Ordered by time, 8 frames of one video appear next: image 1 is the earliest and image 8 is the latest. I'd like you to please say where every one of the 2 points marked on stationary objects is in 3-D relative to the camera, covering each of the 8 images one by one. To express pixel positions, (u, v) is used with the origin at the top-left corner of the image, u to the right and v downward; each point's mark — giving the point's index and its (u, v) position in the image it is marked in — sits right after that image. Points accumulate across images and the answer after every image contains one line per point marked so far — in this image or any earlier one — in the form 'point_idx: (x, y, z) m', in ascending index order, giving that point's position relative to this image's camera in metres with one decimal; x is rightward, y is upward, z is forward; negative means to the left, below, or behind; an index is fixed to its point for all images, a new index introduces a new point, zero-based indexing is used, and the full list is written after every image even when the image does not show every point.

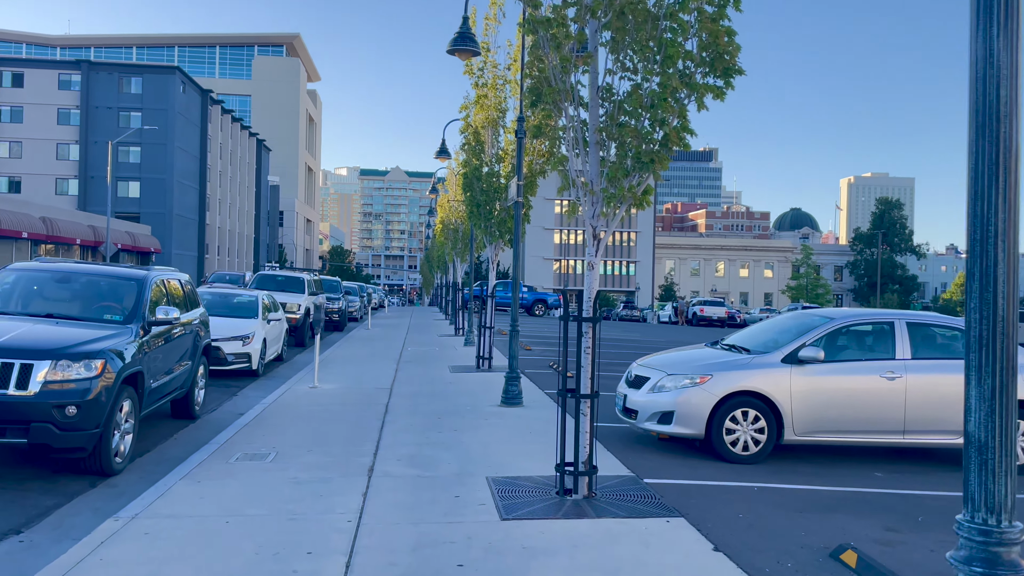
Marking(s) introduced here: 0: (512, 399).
0: (0.0, -1.5, +11.3) m
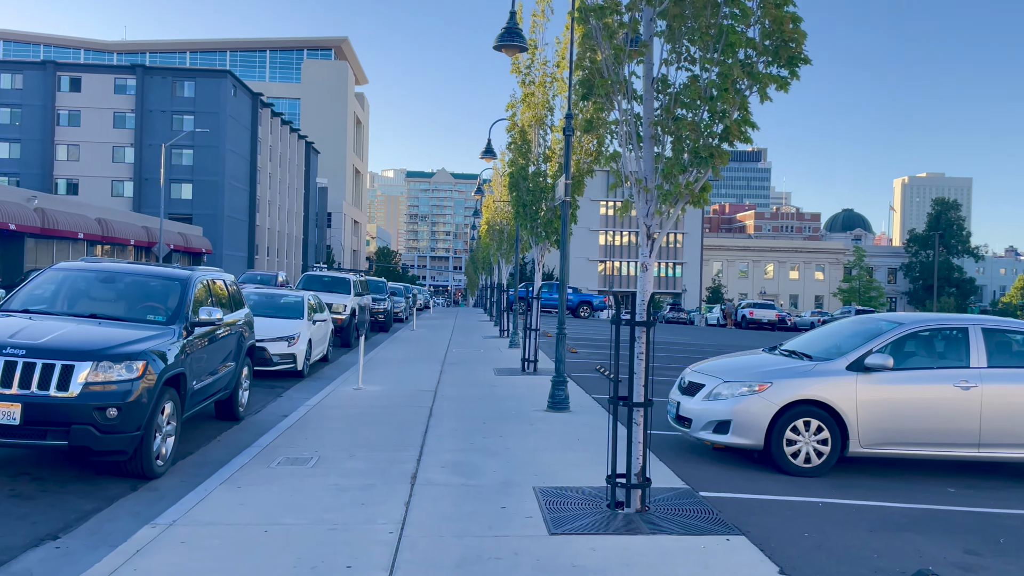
0: (+0.6, -1.6, +11.0) m
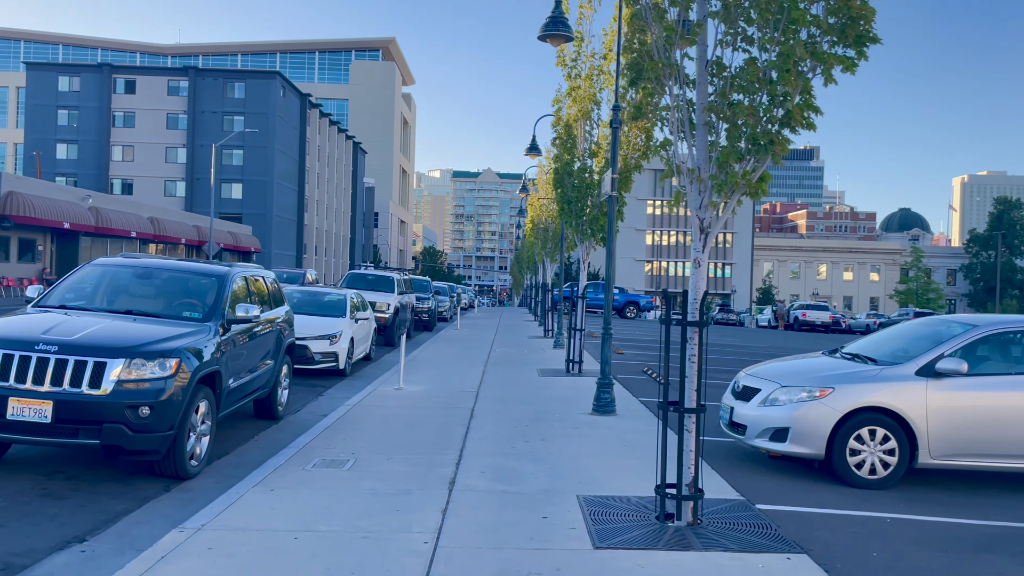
0: (+1.2, -1.5, +10.6) m
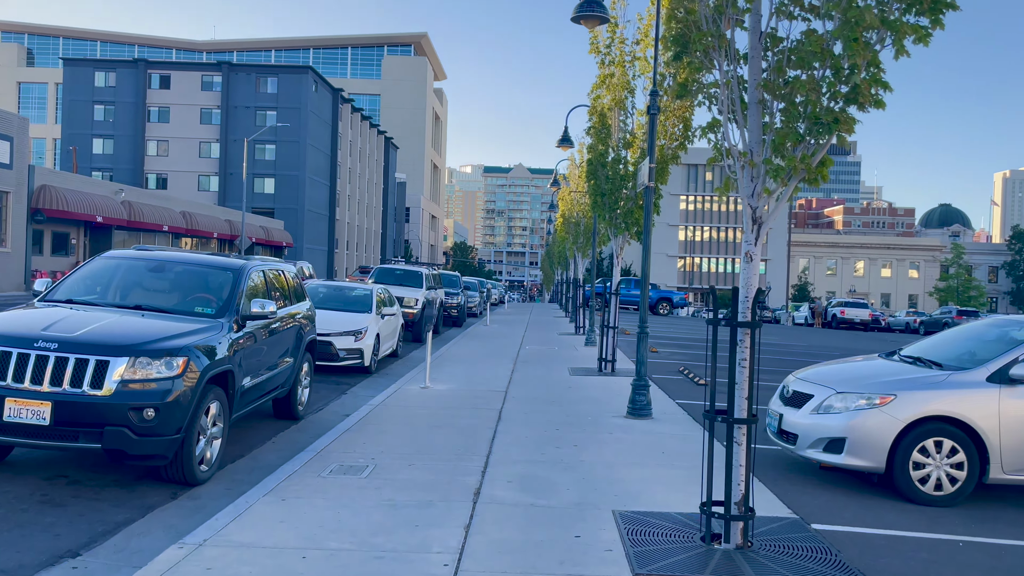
0: (+1.6, -1.5, +10.0) m
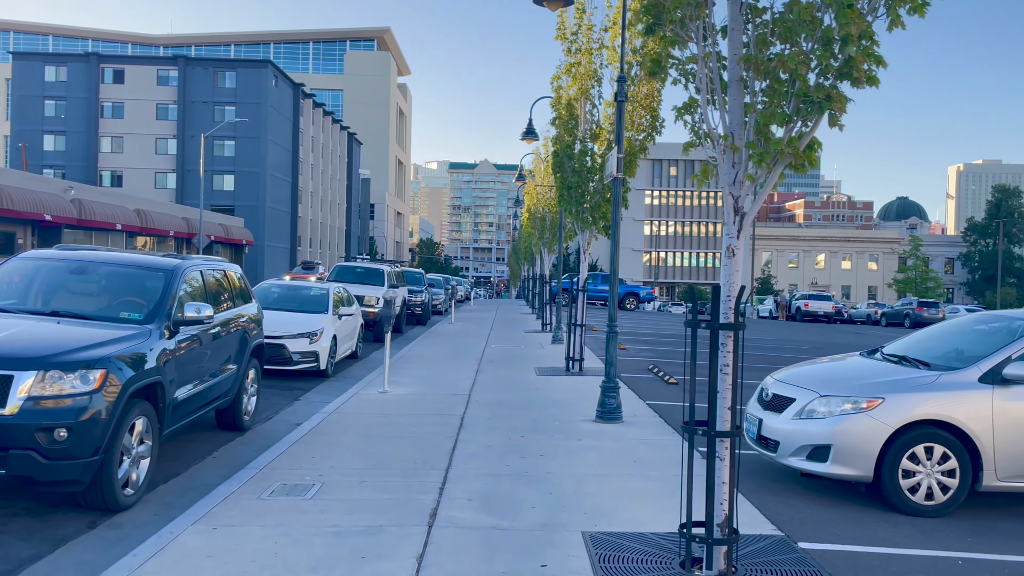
0: (+1.1, -1.5, +9.5) m
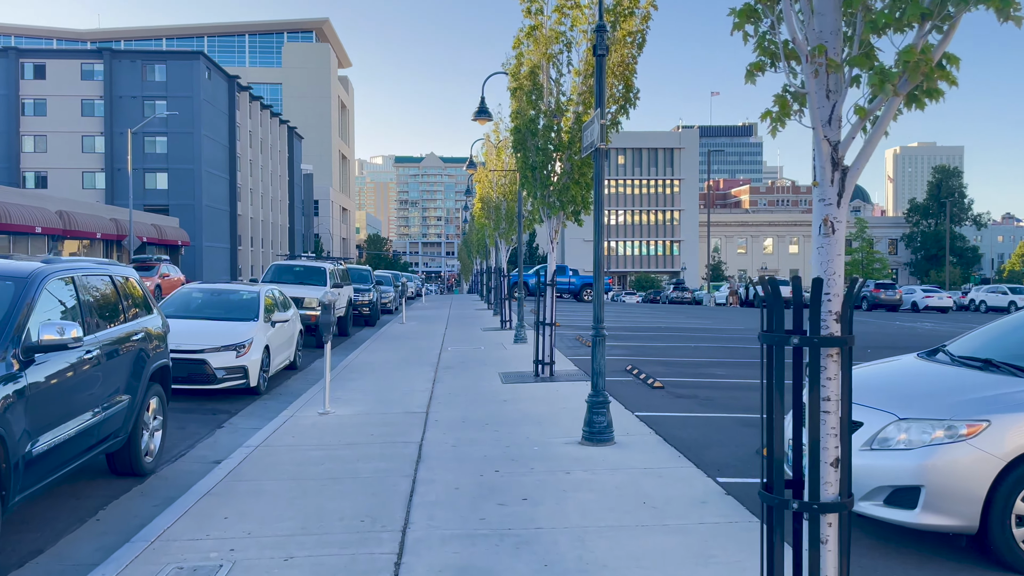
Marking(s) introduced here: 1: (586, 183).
0: (+0.8, -1.4, +7.8) m
1: (+1.2, +1.7, +13.0) m
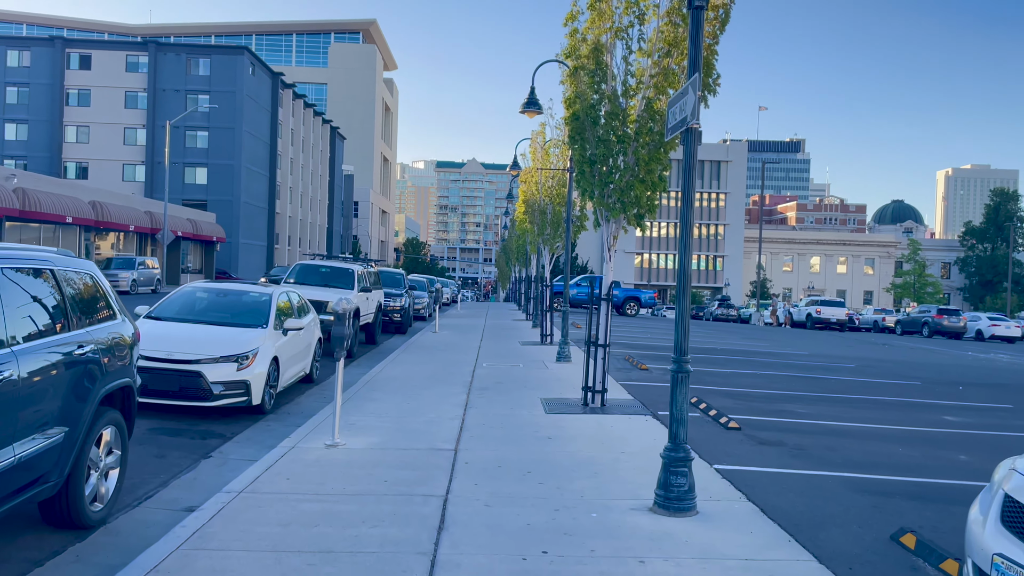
0: (+1.2, -1.6, +6.0) m
1: (+1.9, +1.5, +11.2) m
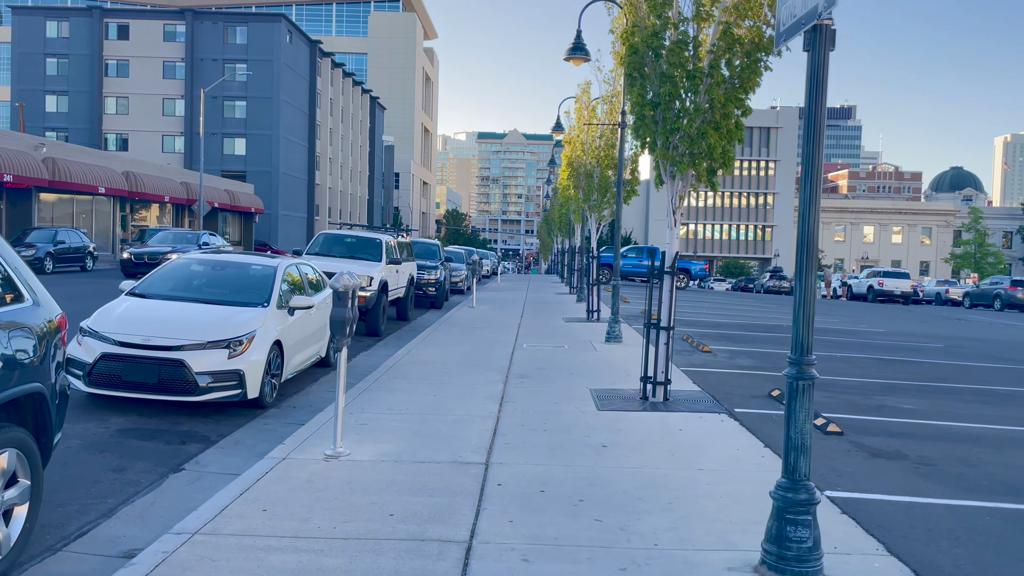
0: (+1.5, -1.4, +4.2) m
1: (+2.5, +1.8, +9.3) m
